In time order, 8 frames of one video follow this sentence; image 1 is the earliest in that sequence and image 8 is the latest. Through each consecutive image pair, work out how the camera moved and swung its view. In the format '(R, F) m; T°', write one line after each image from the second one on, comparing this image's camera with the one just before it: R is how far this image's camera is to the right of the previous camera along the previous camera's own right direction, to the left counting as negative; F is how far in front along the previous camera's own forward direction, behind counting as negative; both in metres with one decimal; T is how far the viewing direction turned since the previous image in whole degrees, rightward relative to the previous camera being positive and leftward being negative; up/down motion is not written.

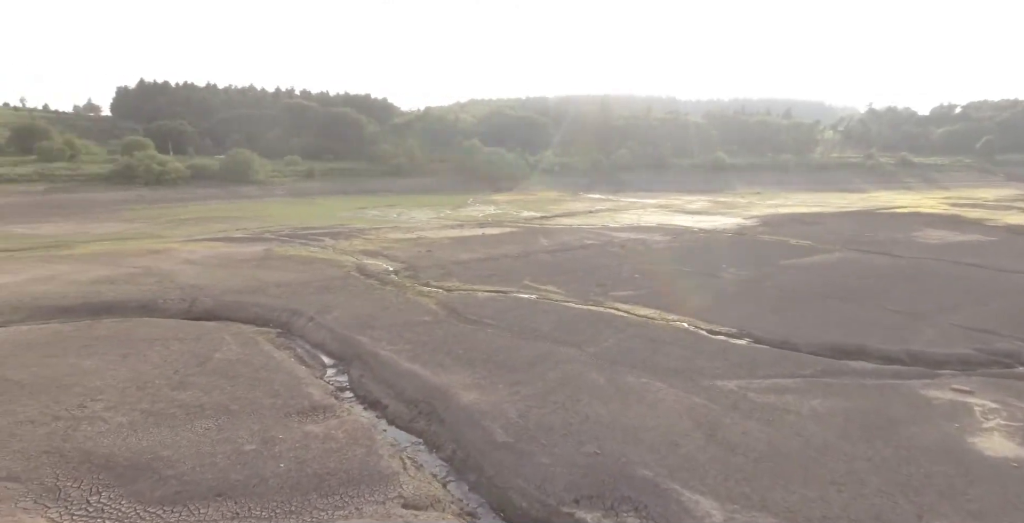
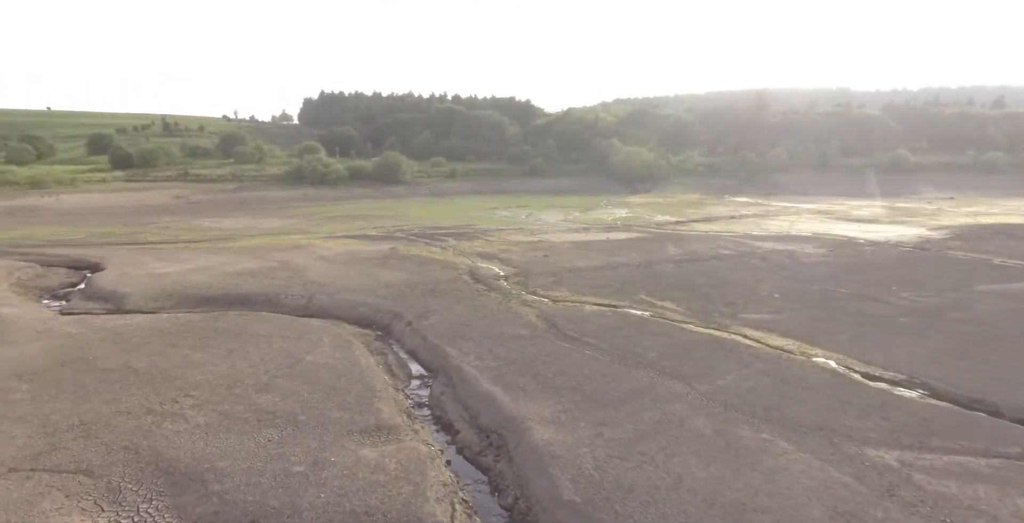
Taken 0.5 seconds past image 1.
(+0.9, +1.6) m; -14°
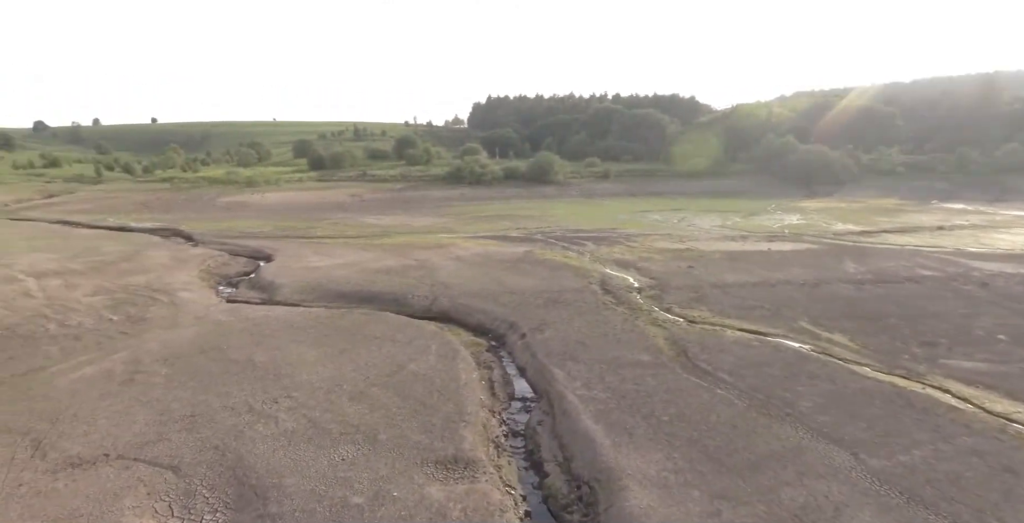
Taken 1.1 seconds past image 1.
(+0.8, +1.6) m; -16°
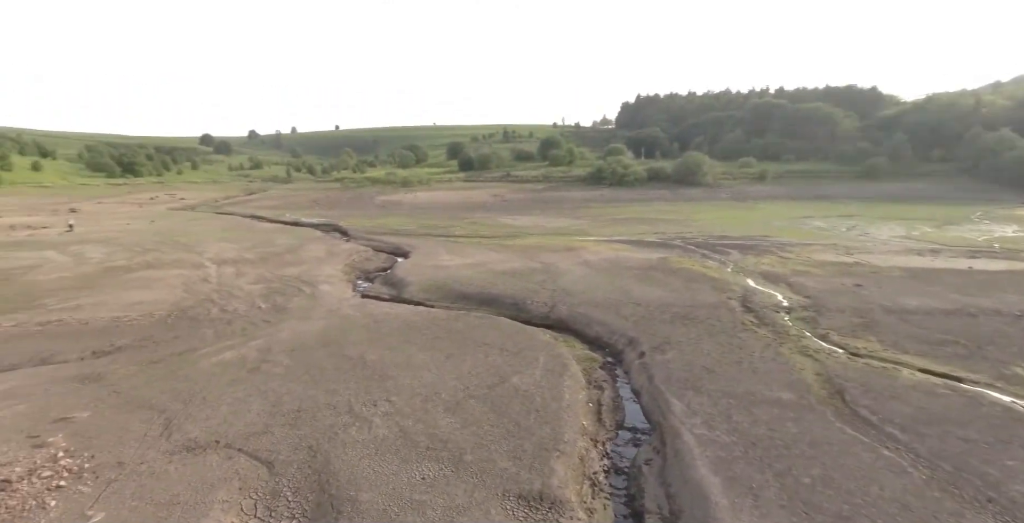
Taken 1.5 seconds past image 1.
(+0.6, +1.1) m; -15°
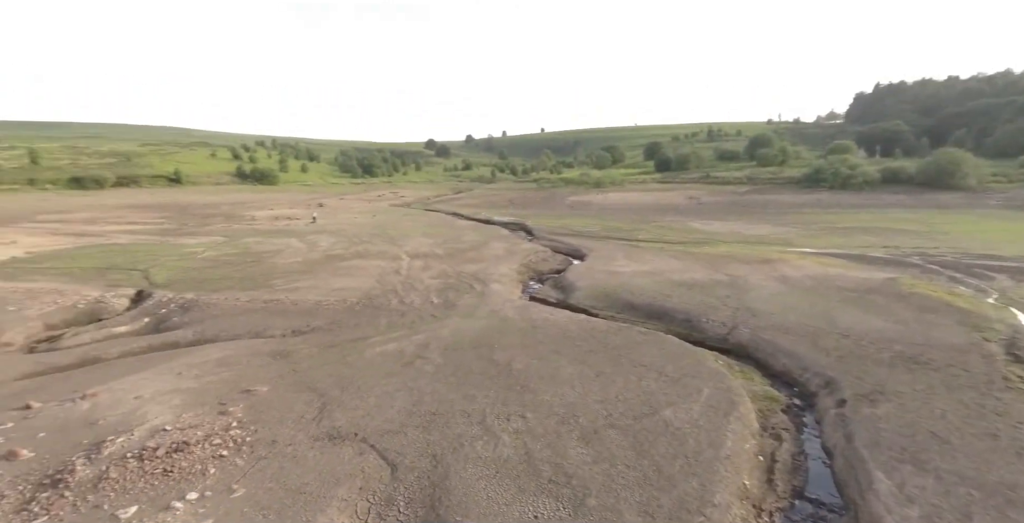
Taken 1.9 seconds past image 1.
(+0.7, +1.2) m; -20°
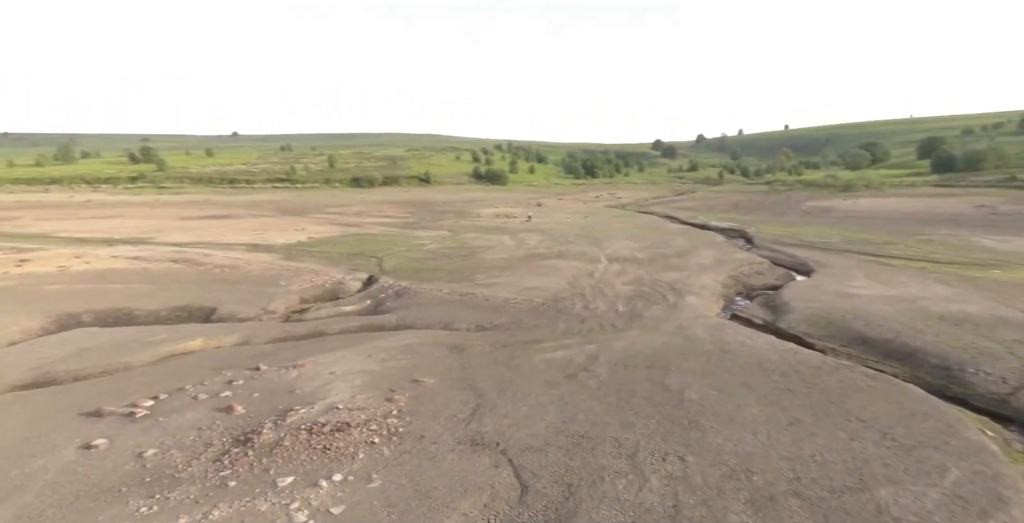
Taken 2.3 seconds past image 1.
(+0.9, +1.1) m; -23°
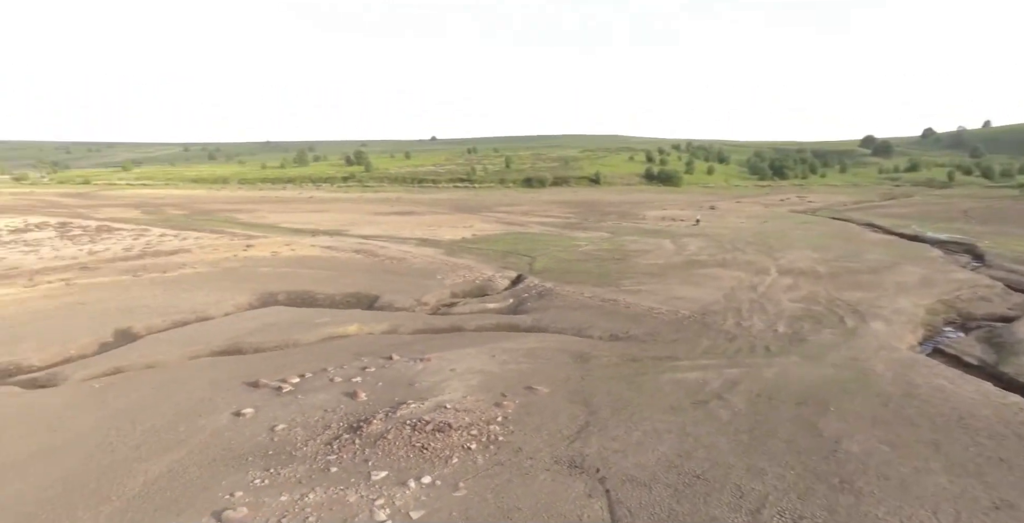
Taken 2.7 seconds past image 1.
(+0.9, +0.8) m; -18°
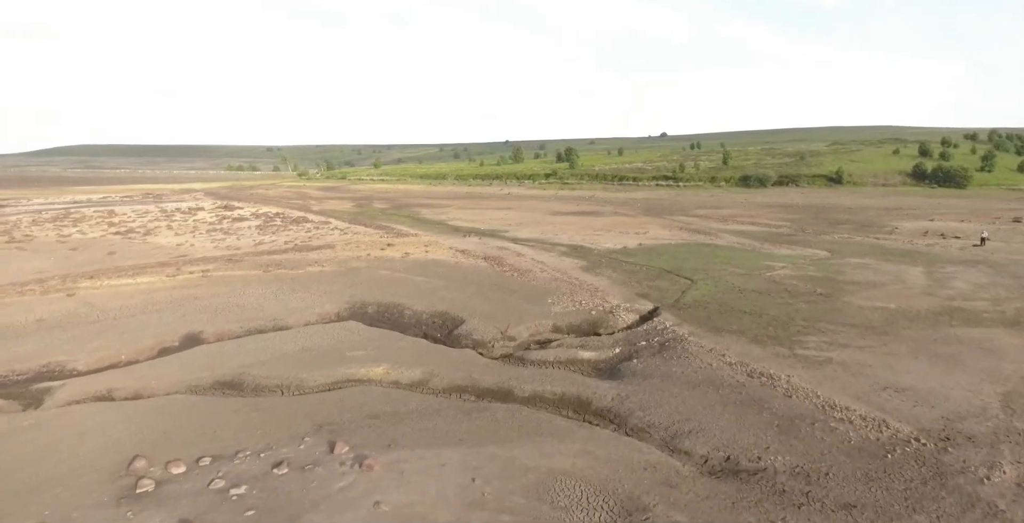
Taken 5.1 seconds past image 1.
(+3.0, +6.7) m; -23°
